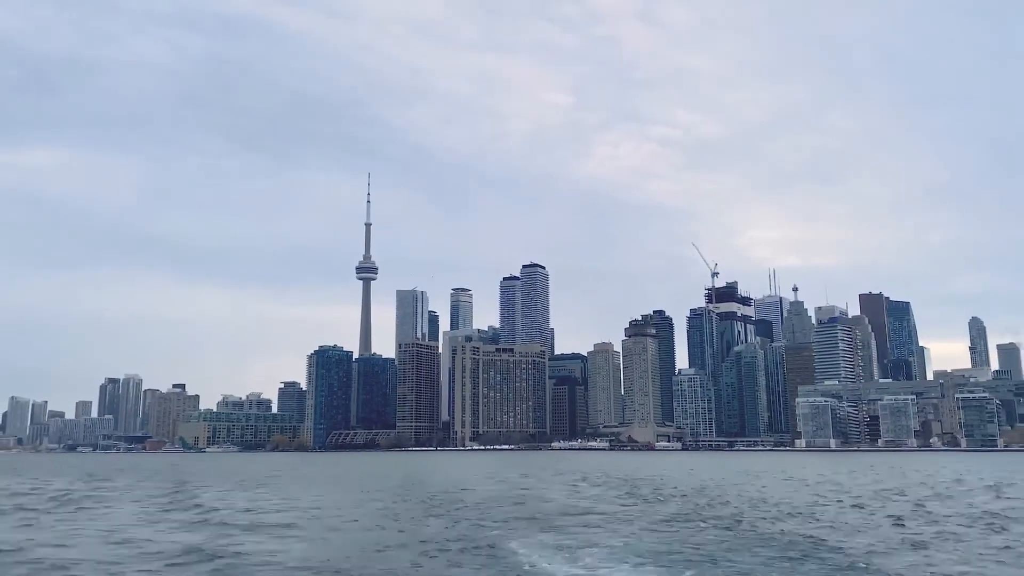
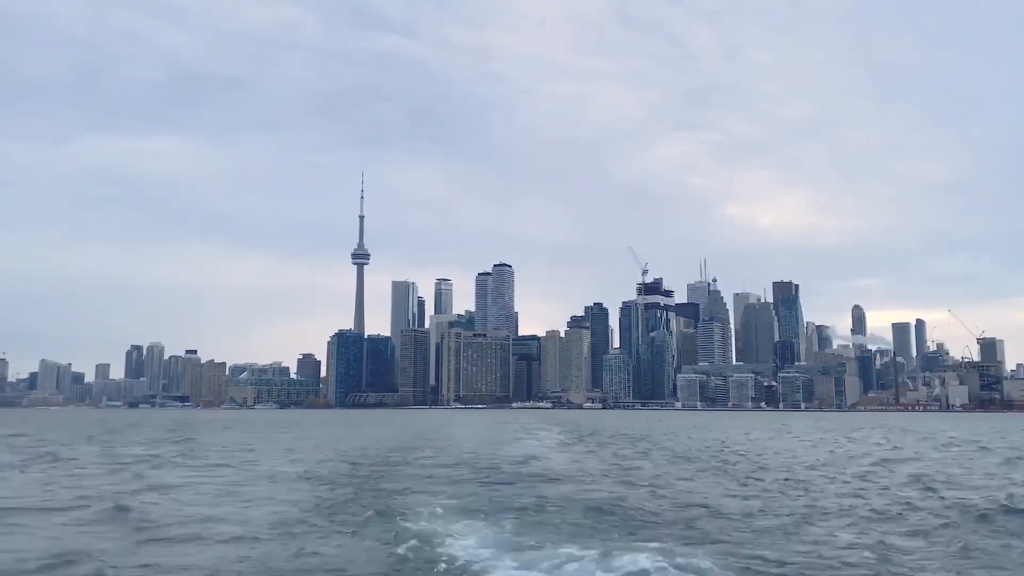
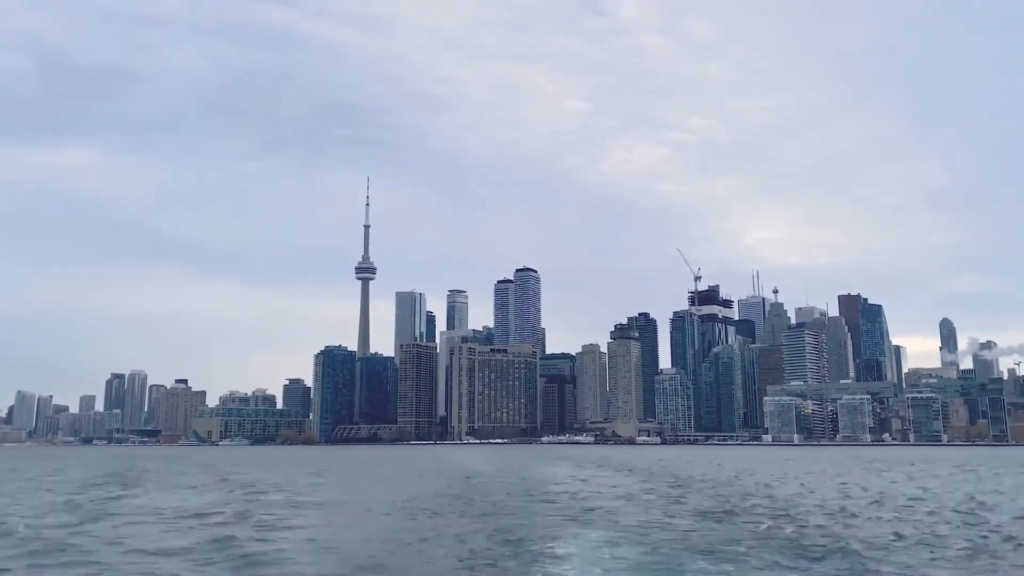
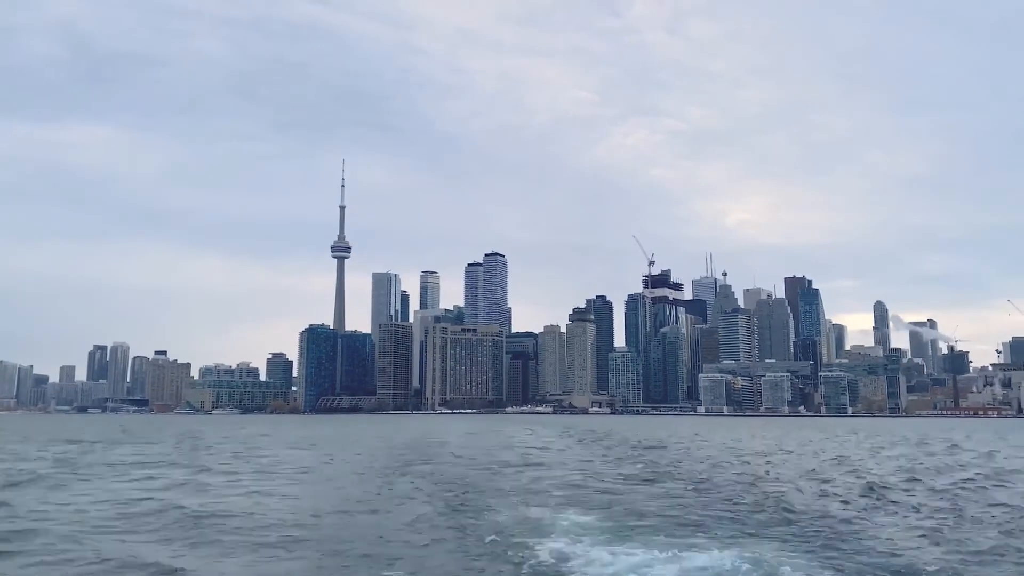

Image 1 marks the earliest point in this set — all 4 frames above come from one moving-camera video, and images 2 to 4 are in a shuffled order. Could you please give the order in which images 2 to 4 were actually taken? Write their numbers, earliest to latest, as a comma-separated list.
3, 4, 2
